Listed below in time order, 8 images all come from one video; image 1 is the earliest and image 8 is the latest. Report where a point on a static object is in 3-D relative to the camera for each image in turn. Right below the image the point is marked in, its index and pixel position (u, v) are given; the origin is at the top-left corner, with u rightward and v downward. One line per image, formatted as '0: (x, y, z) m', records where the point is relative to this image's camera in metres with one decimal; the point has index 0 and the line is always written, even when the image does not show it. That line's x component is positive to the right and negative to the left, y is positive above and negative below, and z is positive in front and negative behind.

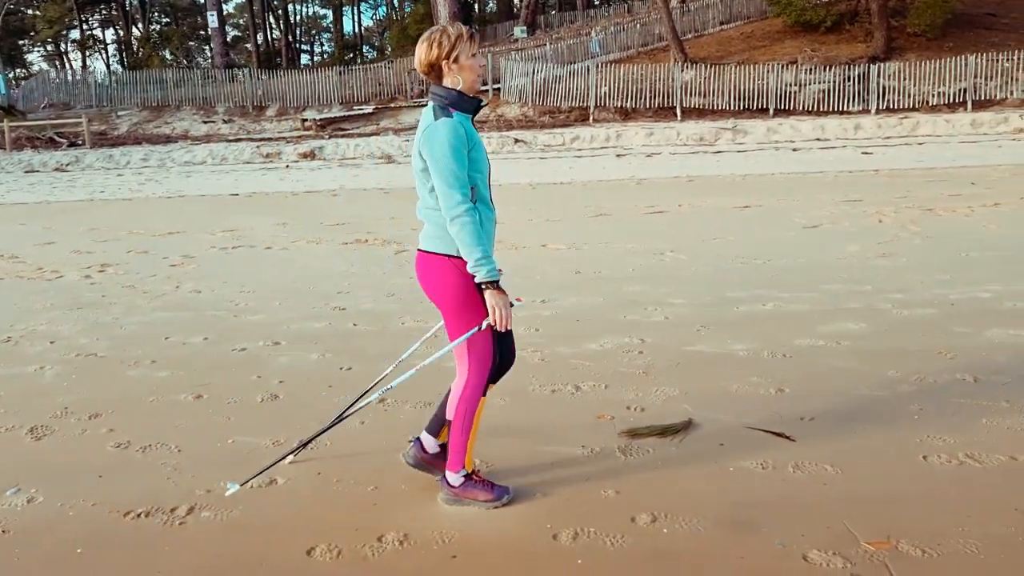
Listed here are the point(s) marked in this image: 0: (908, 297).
0: (+2.3, -0.1, +5.2) m
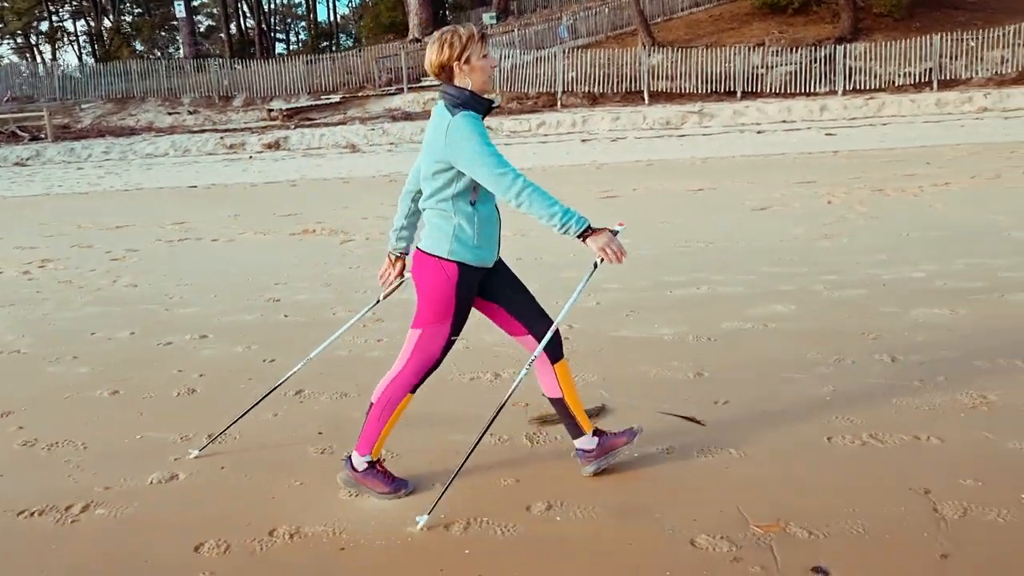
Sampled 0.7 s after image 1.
0: (+1.9, +0.1, +5.2) m
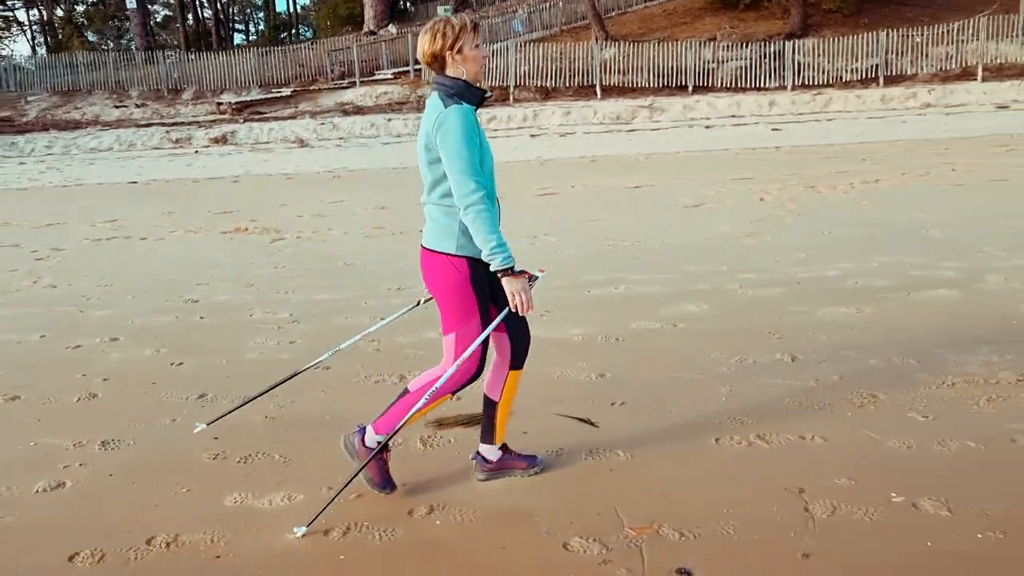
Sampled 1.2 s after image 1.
0: (+1.4, +0.1, +5.3) m
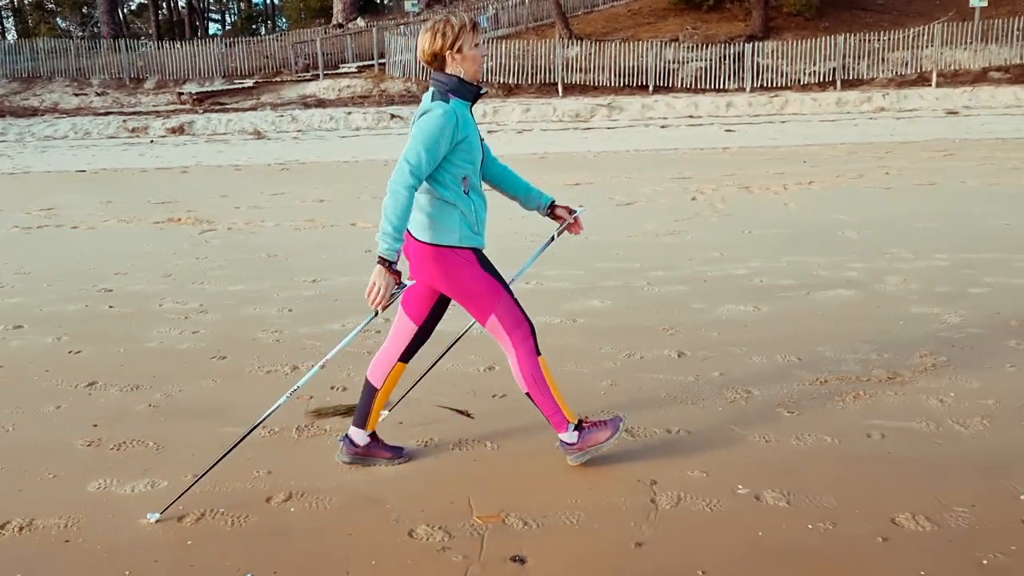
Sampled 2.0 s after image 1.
0: (+0.9, +0.1, +5.4) m
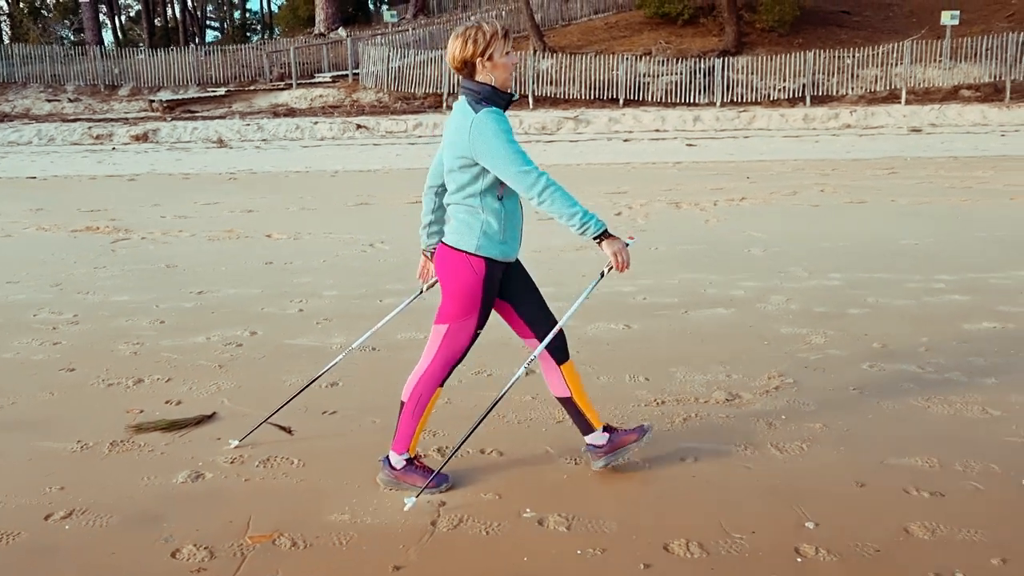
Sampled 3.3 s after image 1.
0: (+0.2, 0.0, +5.4) m
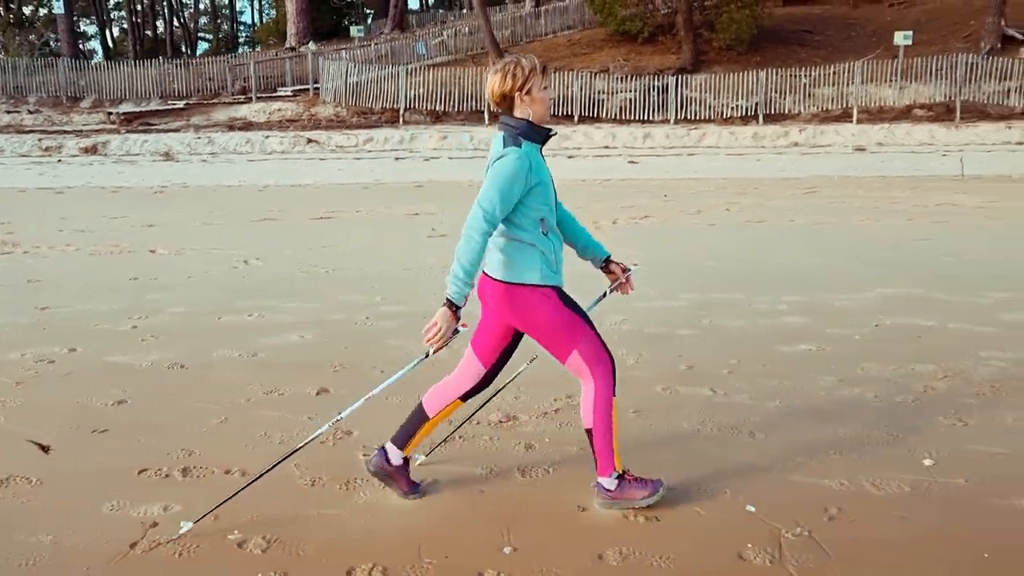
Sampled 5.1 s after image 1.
0: (-0.7, -0.1, +5.4) m
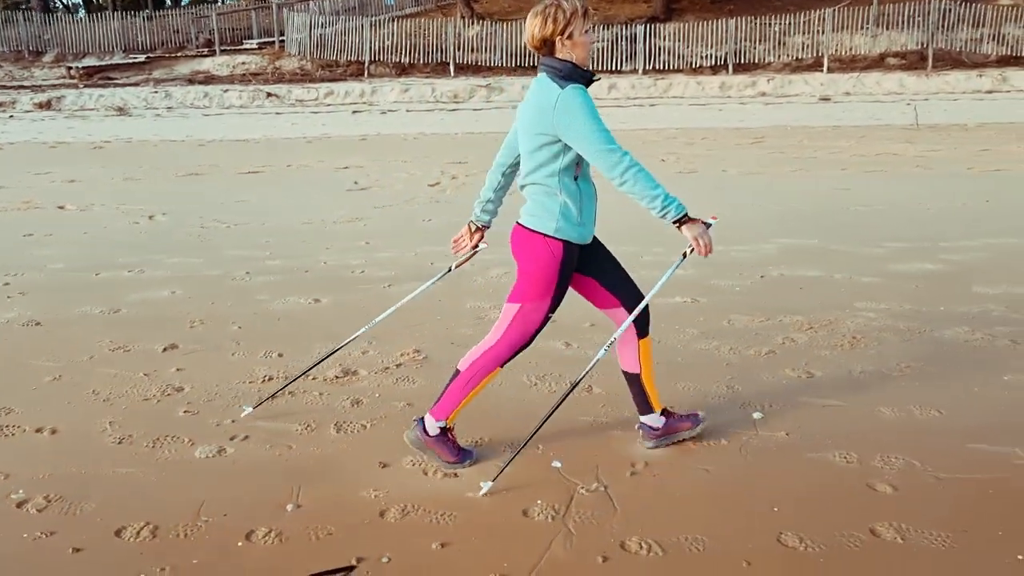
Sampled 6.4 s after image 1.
0: (-1.4, +0.1, +5.3) m
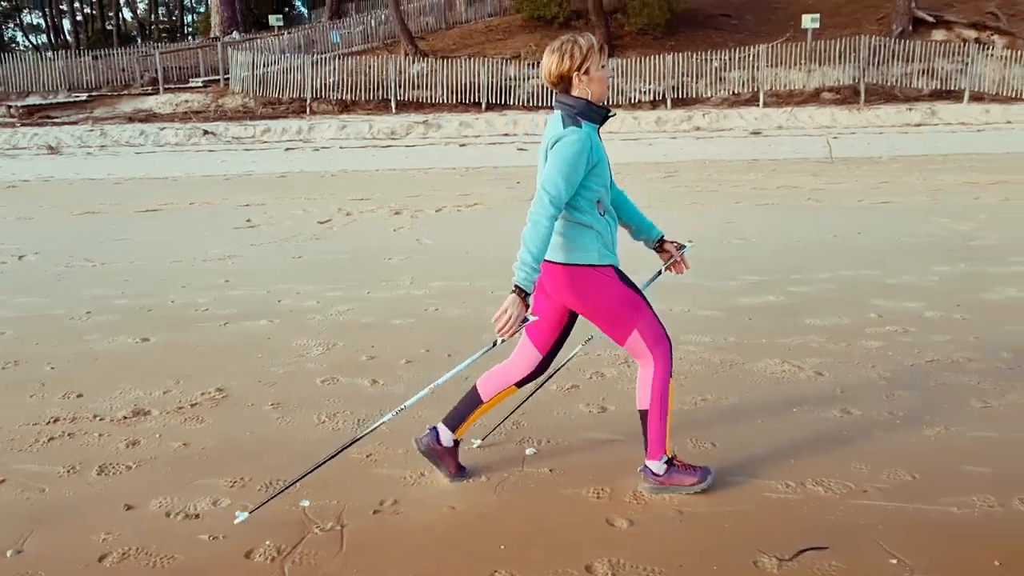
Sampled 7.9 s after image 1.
0: (-2.2, -0.1, +5.3) m
